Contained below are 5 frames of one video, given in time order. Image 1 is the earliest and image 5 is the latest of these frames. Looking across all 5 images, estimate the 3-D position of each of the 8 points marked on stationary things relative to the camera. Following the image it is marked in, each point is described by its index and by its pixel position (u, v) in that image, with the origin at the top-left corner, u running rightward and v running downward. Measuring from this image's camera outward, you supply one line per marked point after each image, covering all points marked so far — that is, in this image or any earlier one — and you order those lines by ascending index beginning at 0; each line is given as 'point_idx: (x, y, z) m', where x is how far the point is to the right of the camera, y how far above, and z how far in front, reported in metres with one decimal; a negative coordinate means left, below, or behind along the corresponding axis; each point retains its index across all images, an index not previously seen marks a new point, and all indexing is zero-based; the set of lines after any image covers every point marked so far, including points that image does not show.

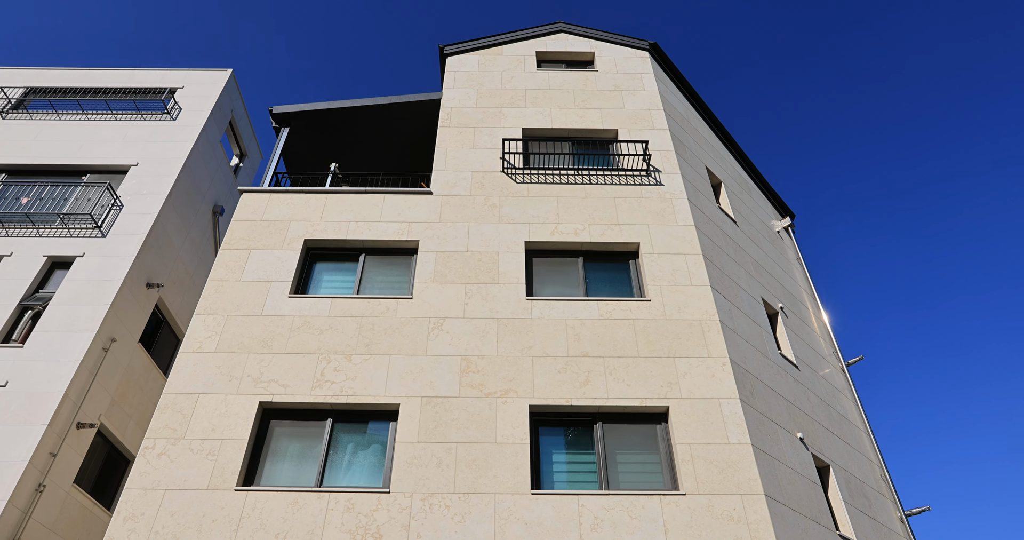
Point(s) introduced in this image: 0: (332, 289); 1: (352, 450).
0: (-3.3, -0.4, +11.3) m
1: (-2.5, -2.8, +9.3) m
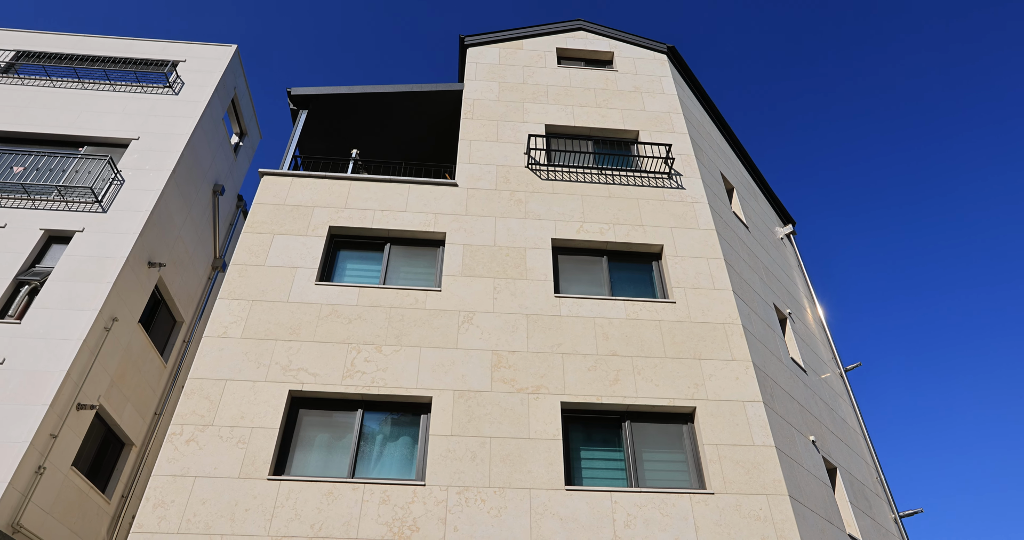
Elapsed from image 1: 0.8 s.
0: (-2.8, -0.1, +11.1) m
1: (-2.0, -2.6, +9.2) m
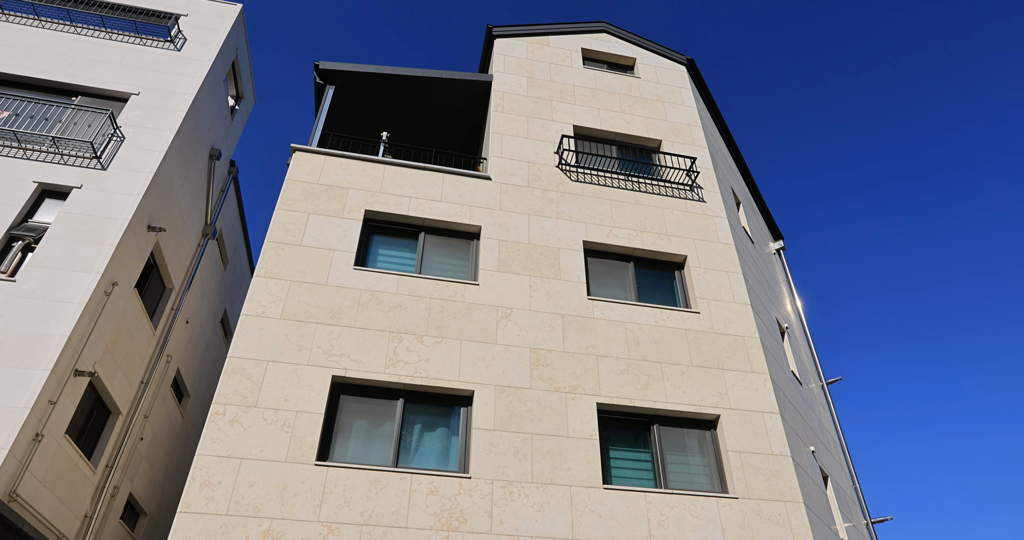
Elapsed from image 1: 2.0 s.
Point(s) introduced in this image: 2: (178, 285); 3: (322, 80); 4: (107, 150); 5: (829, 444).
0: (-2.2, +0.1, +11.1) m
1: (-1.4, -2.5, +9.3) m
2: (-9.4, -0.4, +16.9) m
3: (-4.4, +4.3, +13.8) m
4: (-9.8, +2.9, +14.5) m
5: (+7.3, -4.0, +13.9) m
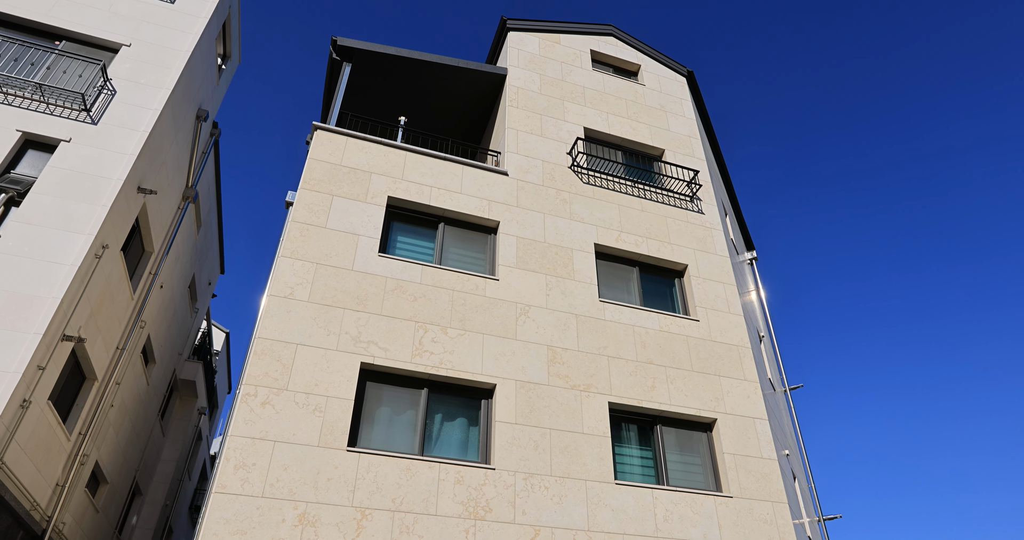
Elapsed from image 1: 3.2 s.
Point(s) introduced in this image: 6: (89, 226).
0: (-1.8, +0.3, +11.2) m
1: (-1.1, -2.4, +9.5) m
2: (-9.5, +0.6, +16.2) m
3: (-3.9, +4.8, +13.5) m
4: (-9.5, +3.8, +13.8) m
5: (+6.9, -4.4, +15.0) m
6: (-8.5, +0.9, +12.1) m
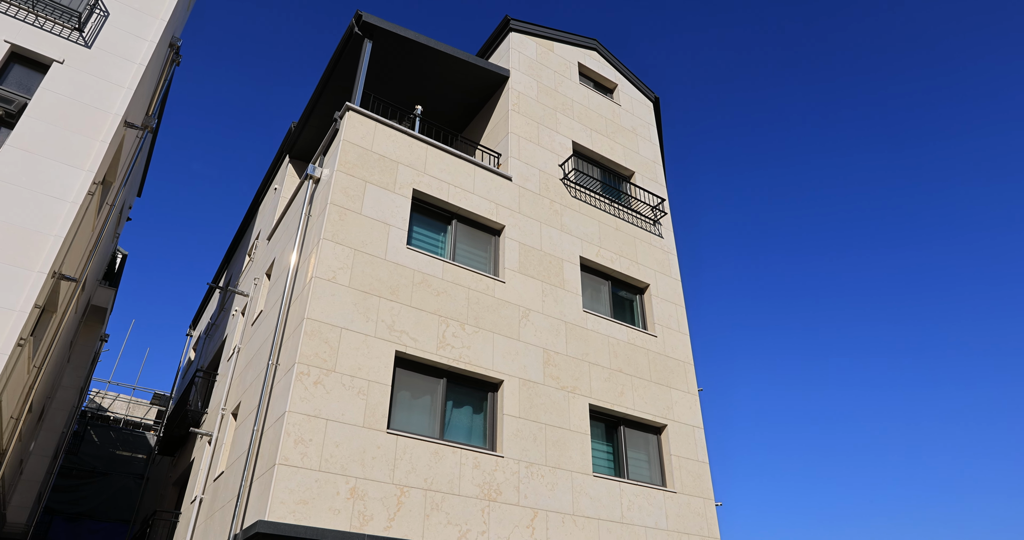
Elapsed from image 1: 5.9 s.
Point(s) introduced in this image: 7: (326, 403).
0: (-1.6, +0.5, +12.0) m
1: (-1.0, -2.5, +10.8) m
2: (-10.0, +2.3, +15.3) m
3: (-3.4, +5.4, +13.6) m
4: (-9.0, +5.2, +12.7) m
5: (+5.4, -5.1, +17.9) m
6: (-8.1, +2.0, +11.5) m
7: (-2.8, -2.0, +9.1) m
